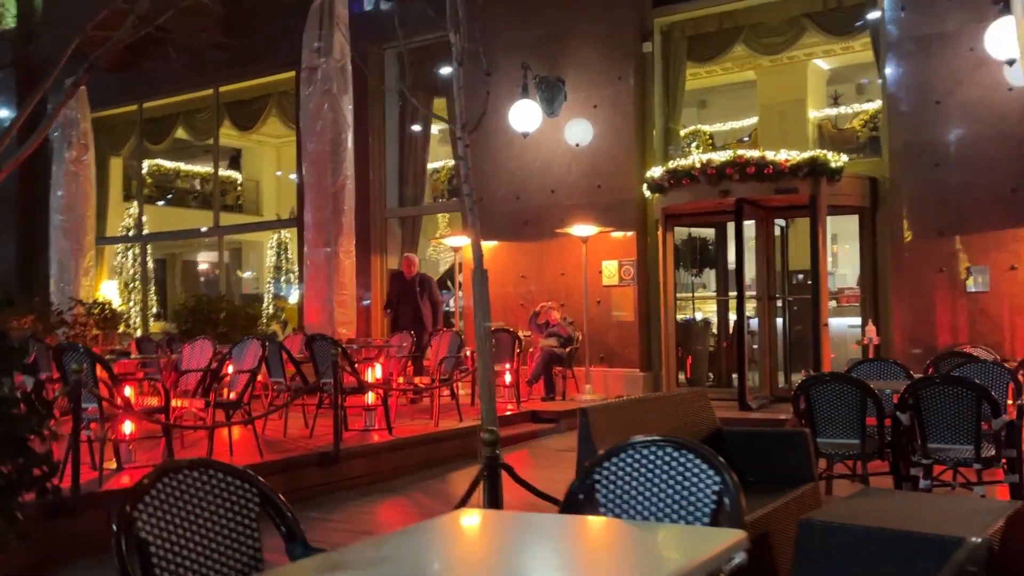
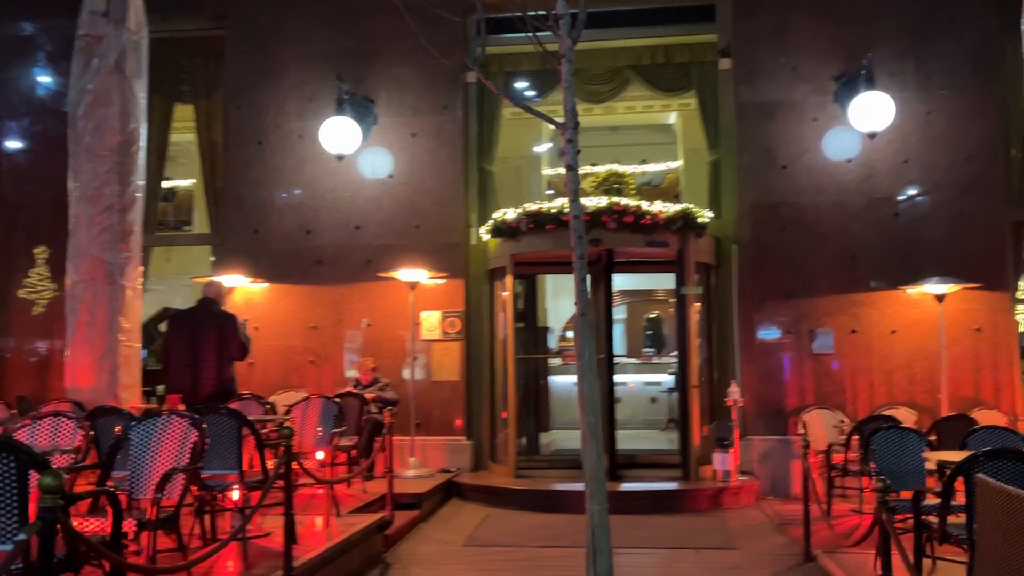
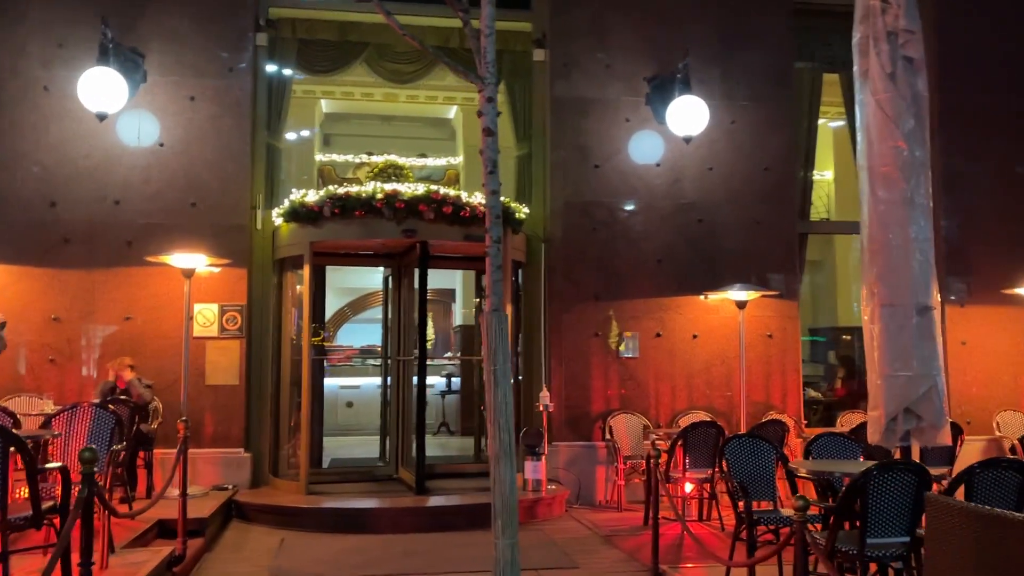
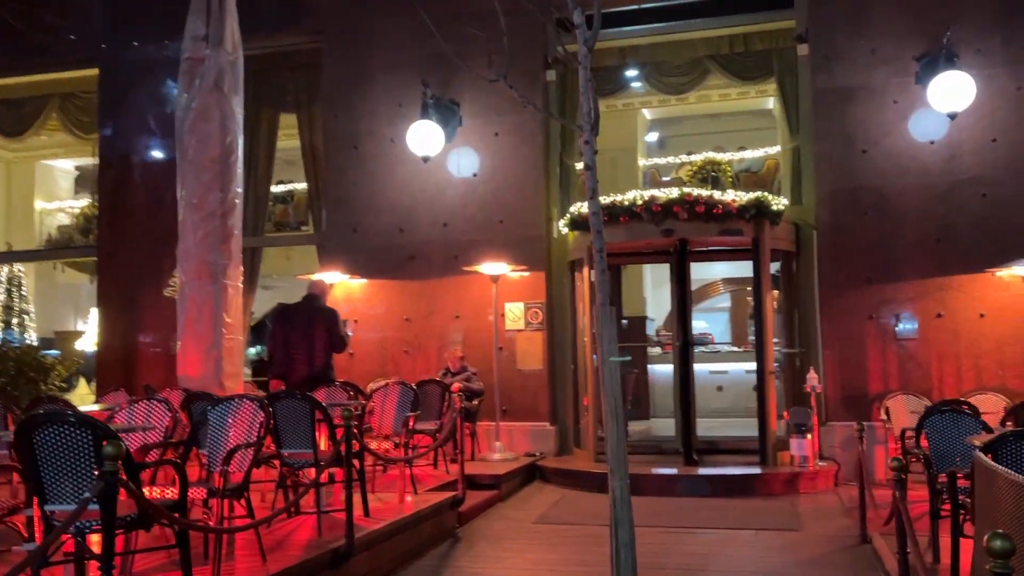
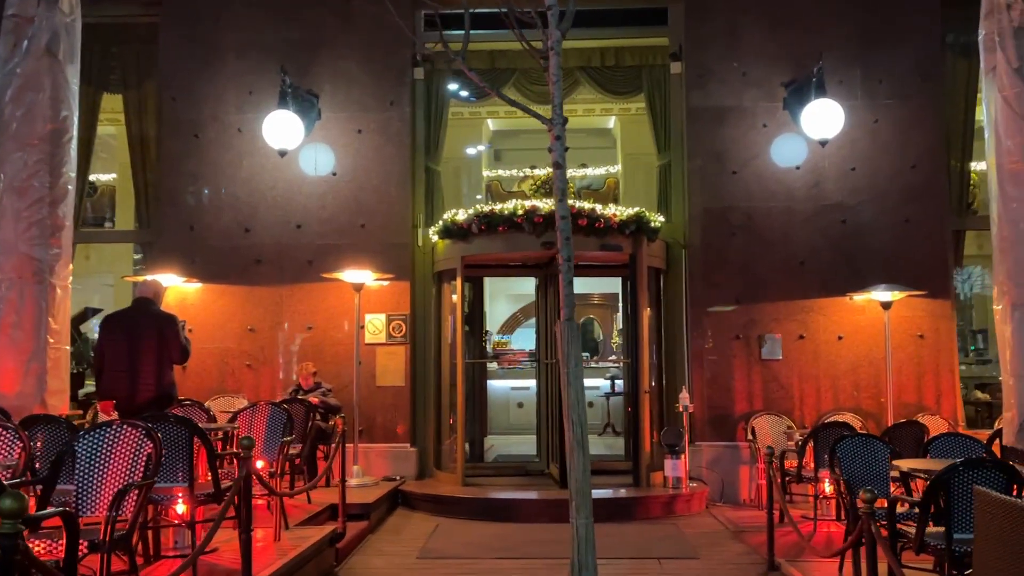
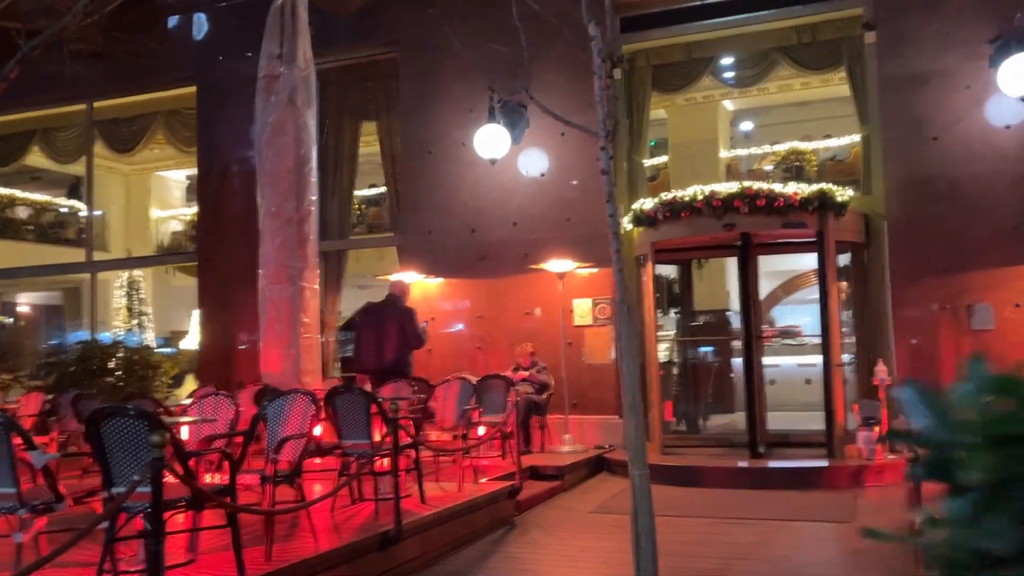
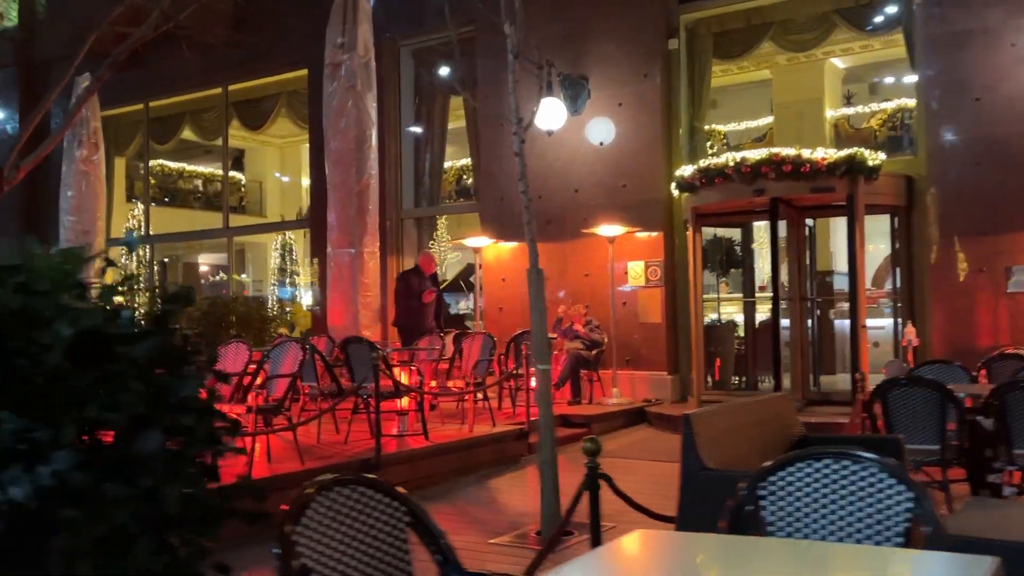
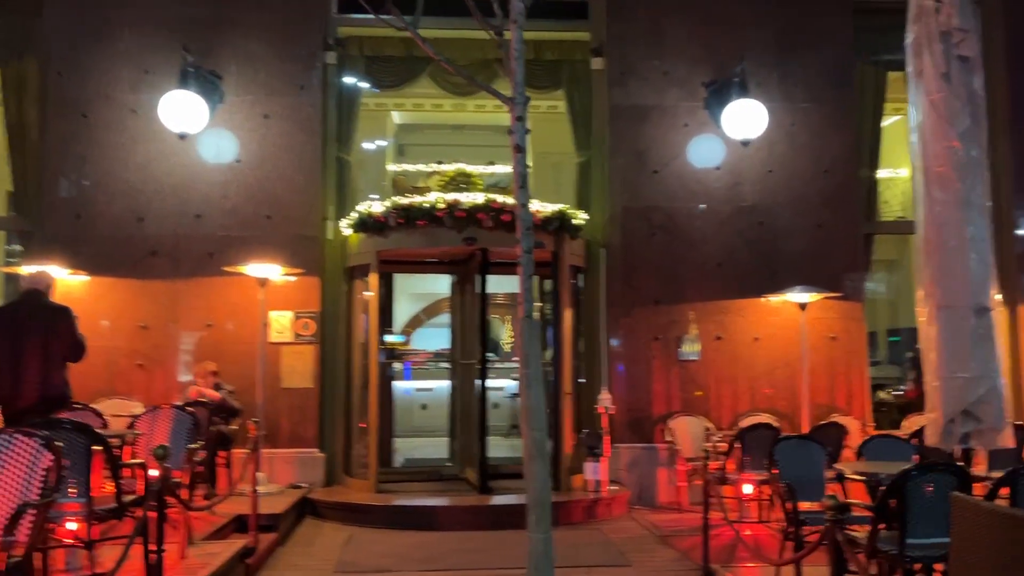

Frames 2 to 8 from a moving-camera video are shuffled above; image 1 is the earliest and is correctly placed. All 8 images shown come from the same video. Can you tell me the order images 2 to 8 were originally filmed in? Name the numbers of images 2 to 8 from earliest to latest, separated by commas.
7, 6, 4, 2, 5, 8, 3
